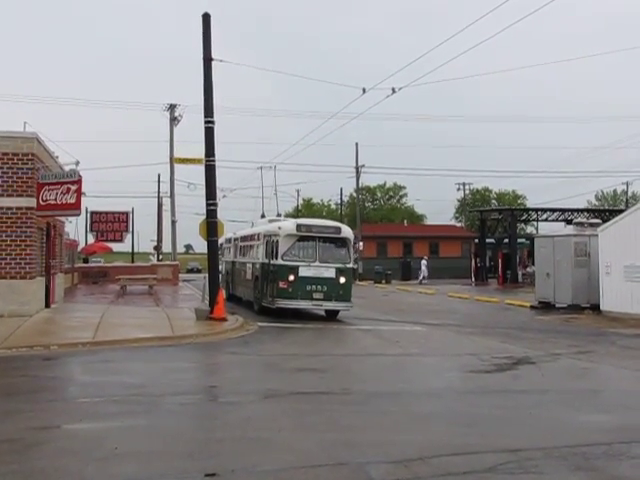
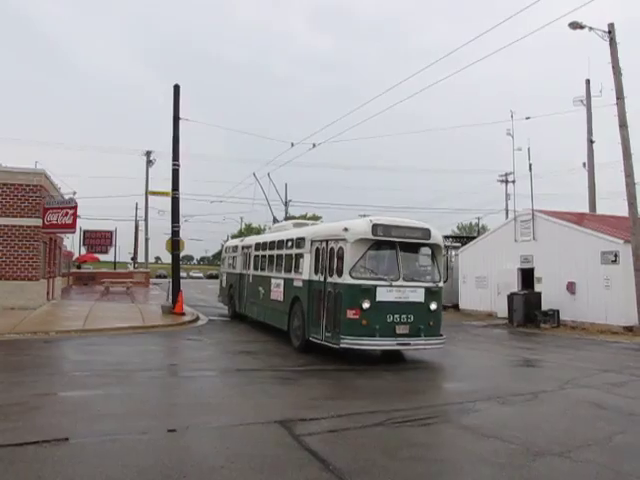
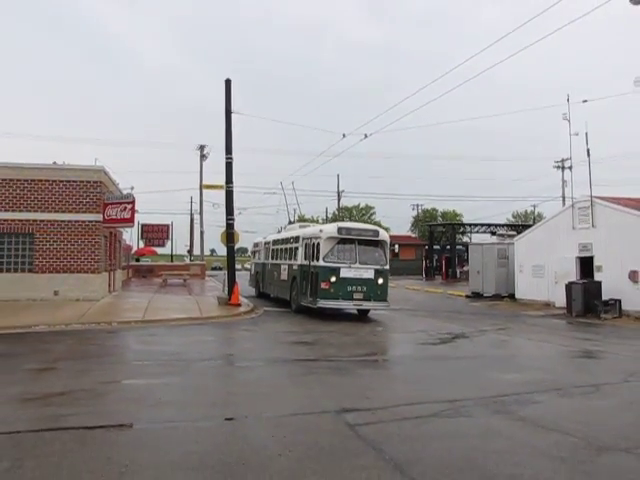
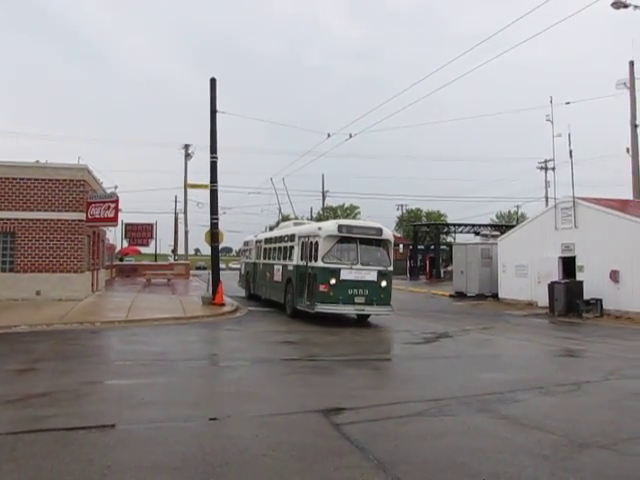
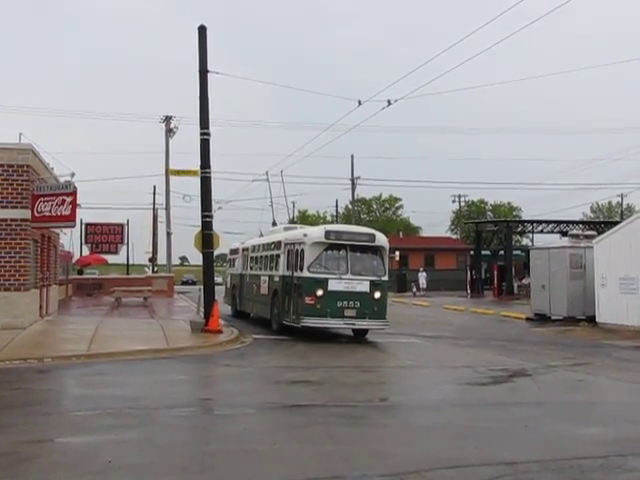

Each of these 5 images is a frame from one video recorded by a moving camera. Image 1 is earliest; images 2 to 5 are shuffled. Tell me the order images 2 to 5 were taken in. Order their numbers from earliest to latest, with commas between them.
5, 3, 4, 2
